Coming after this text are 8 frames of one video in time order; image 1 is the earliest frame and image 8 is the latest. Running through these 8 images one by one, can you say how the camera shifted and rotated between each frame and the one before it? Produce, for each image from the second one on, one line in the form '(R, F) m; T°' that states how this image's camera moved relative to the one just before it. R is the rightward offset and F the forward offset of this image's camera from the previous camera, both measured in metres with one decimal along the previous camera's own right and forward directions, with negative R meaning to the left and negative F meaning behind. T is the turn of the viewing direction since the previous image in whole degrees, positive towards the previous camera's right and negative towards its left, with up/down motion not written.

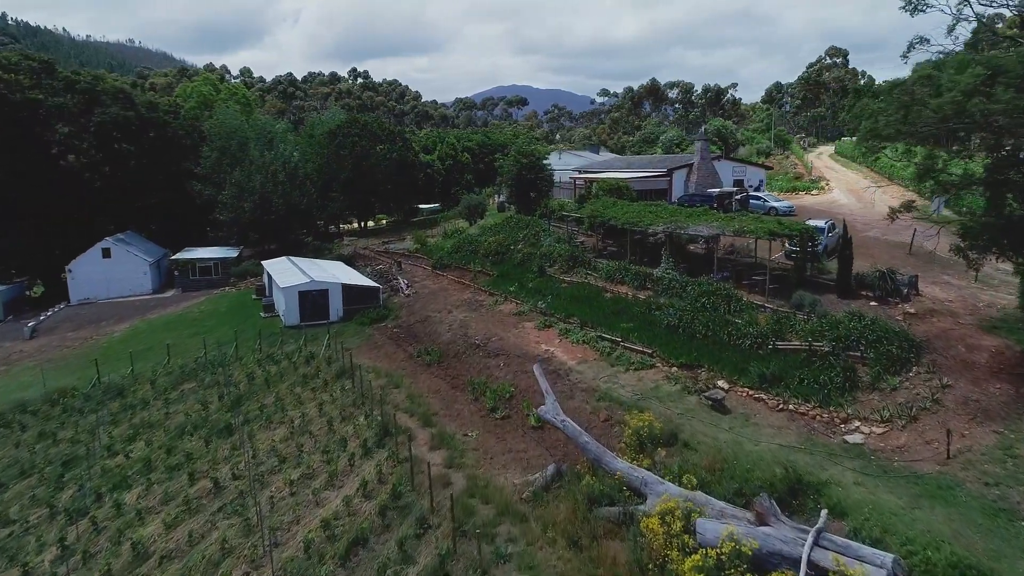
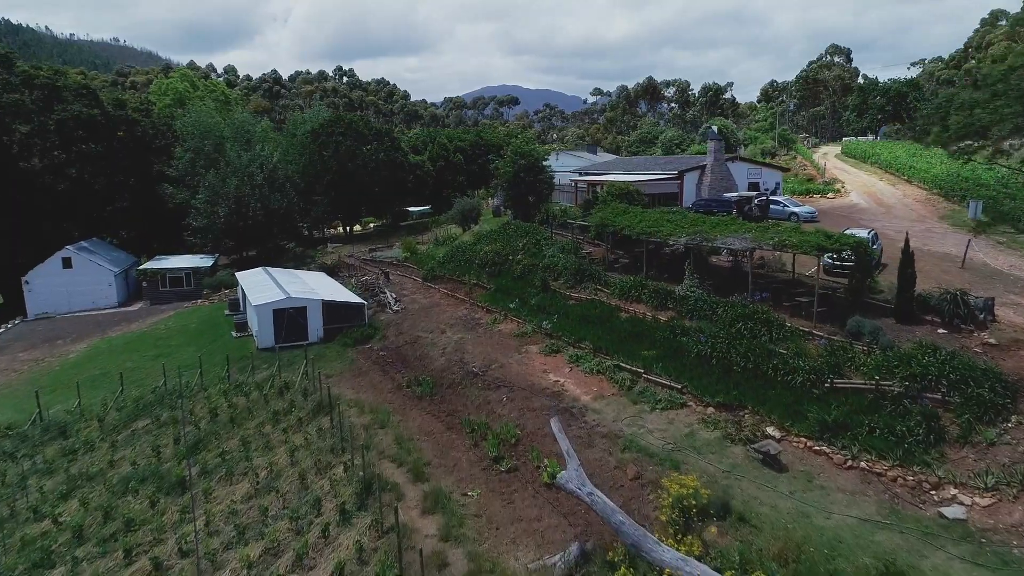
(-0.3, +2.7) m; +1°
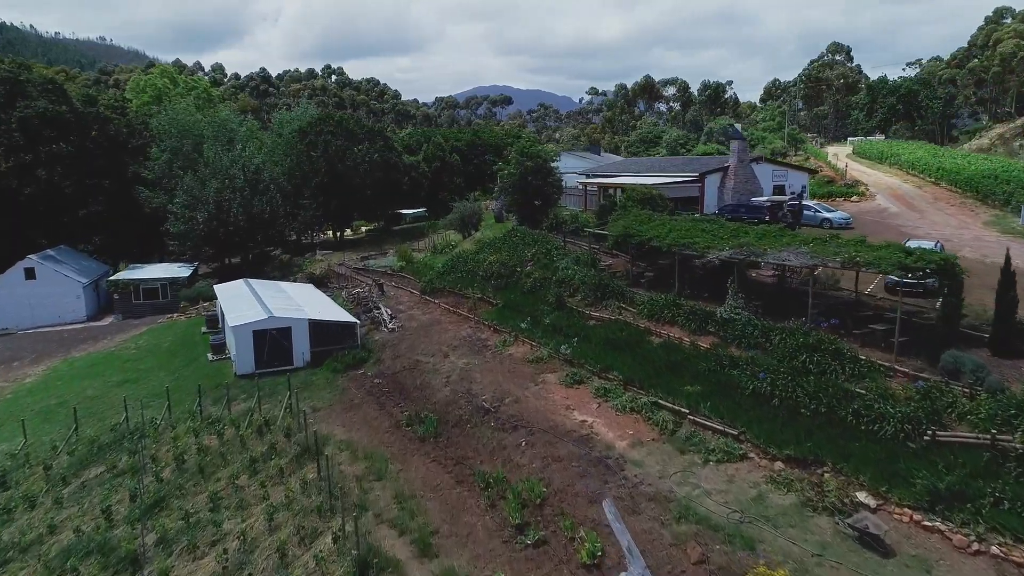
(-0.6, +2.7) m; +1°
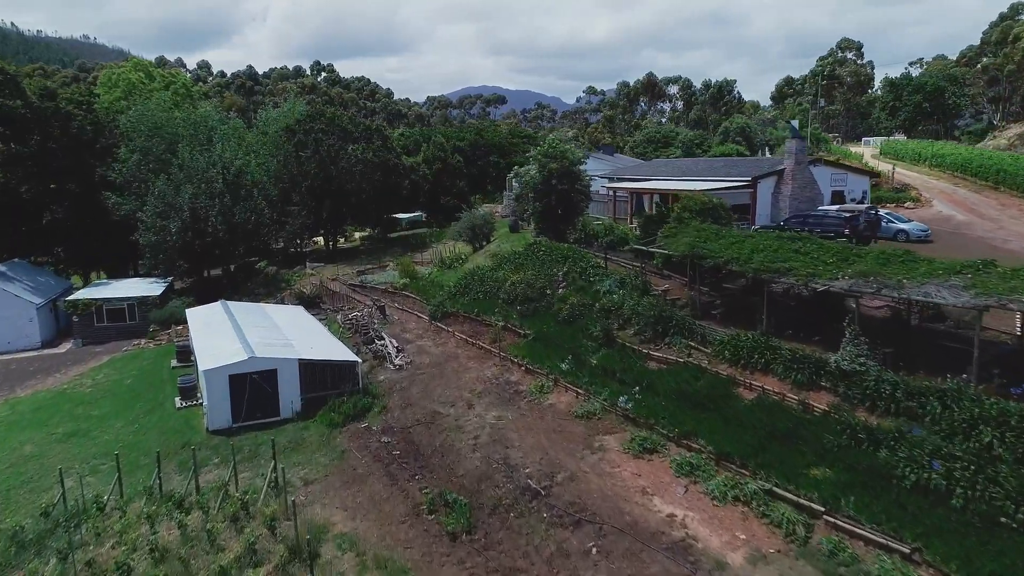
(-1.2, +4.0) m; +1°
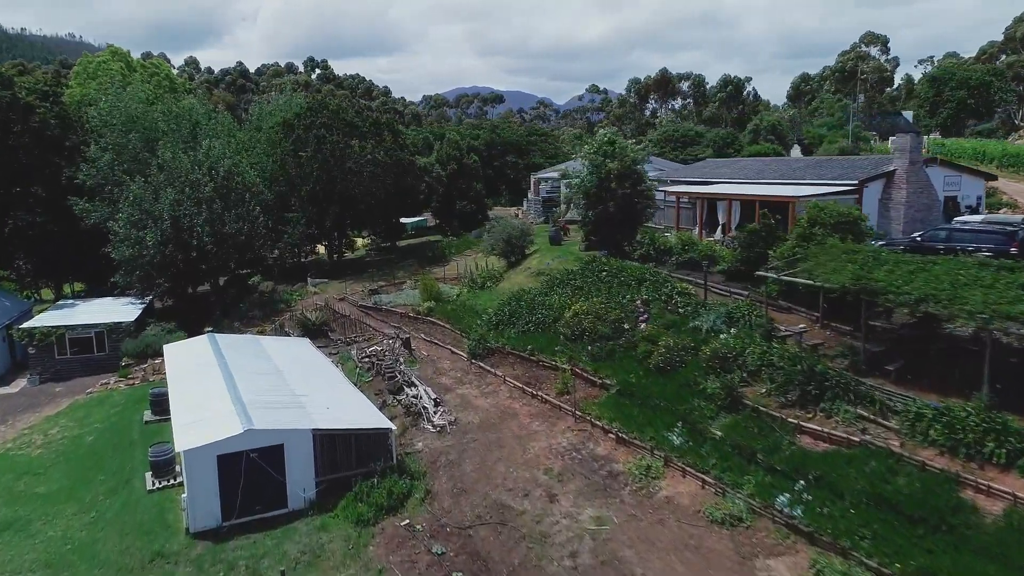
(-1.8, +4.5) m; +1°
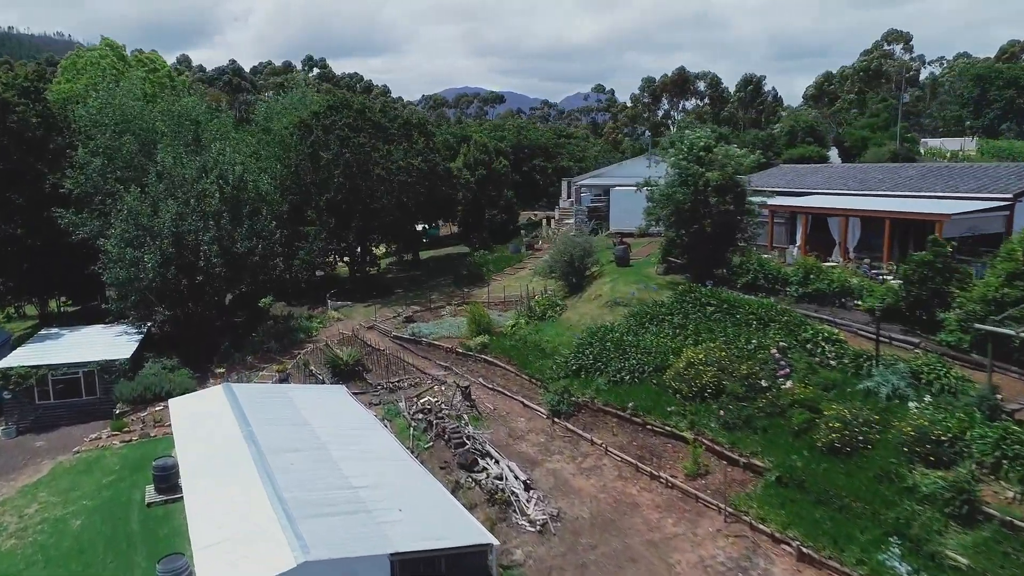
(-2.1, +3.6) m; +1°
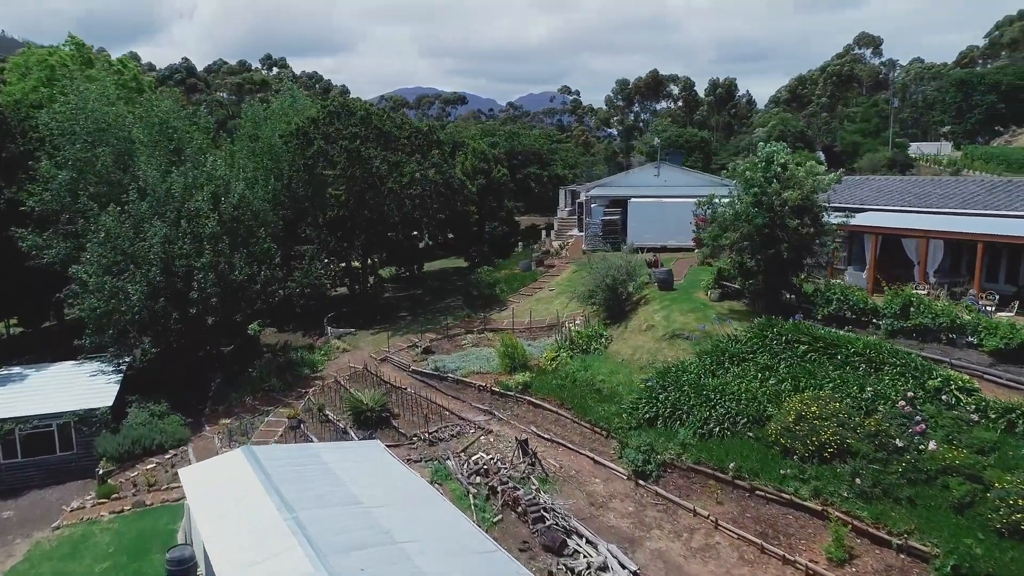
(-2.2, +2.2) m; +4°
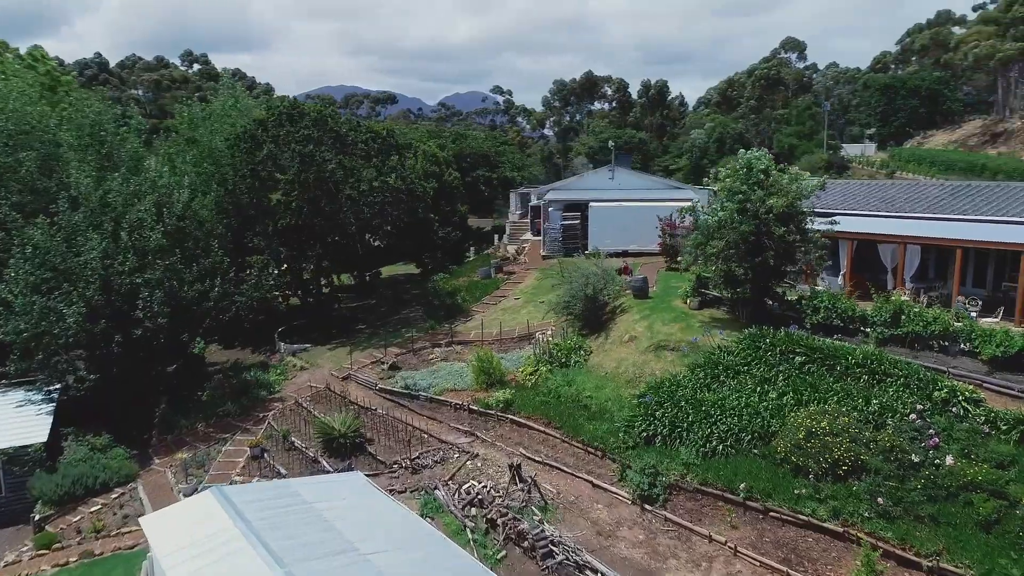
(-1.1, +0.9) m; +6°
